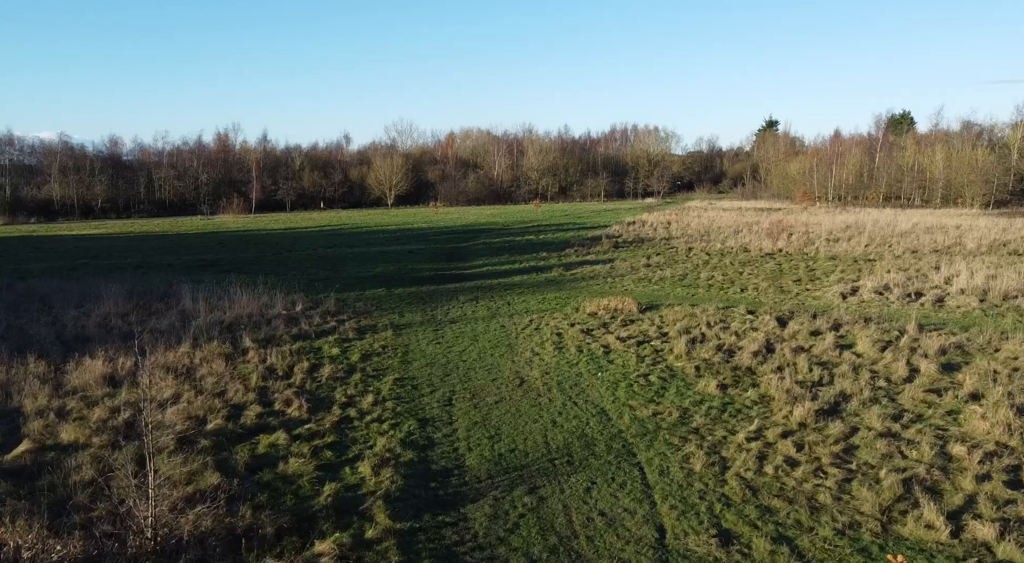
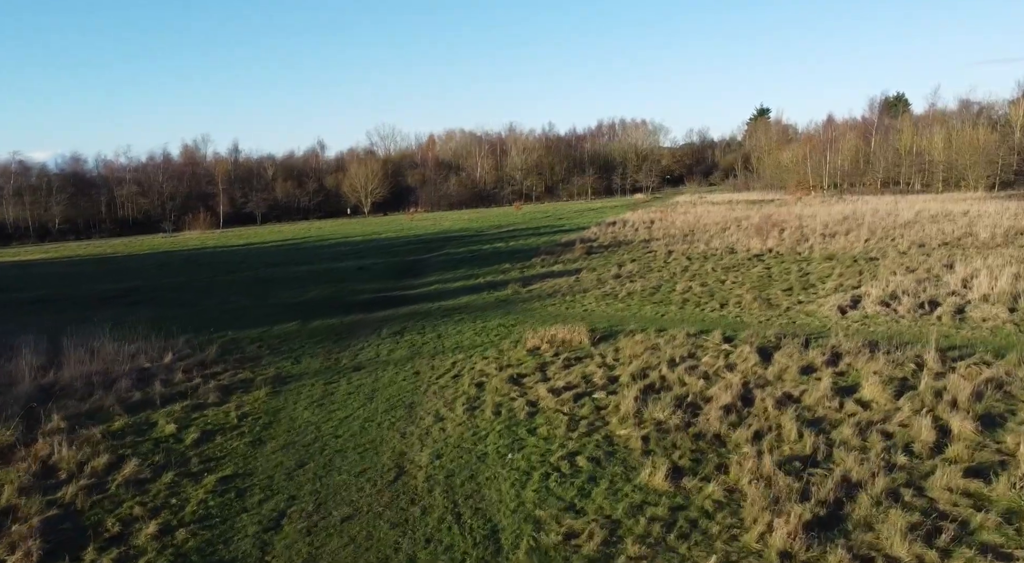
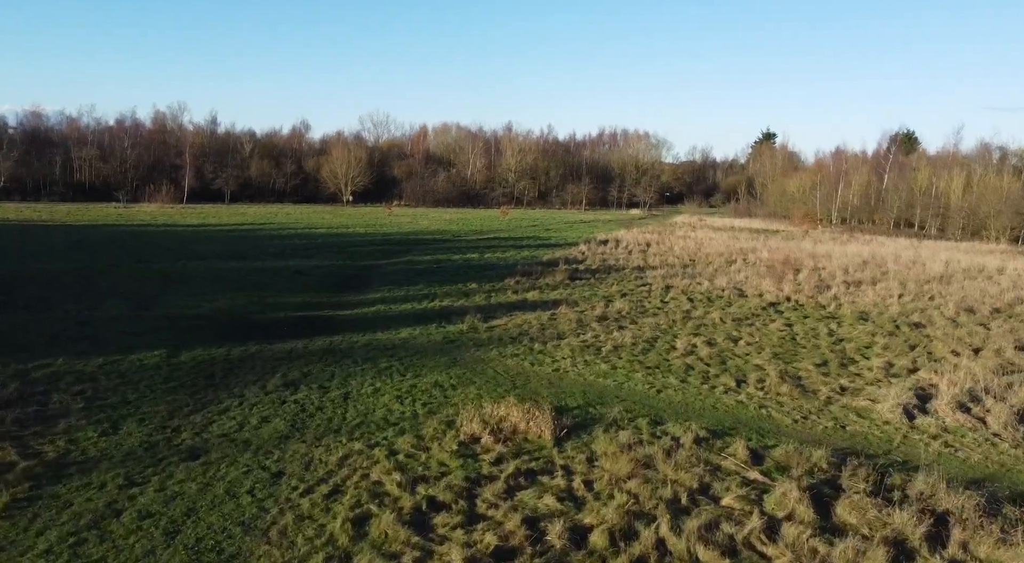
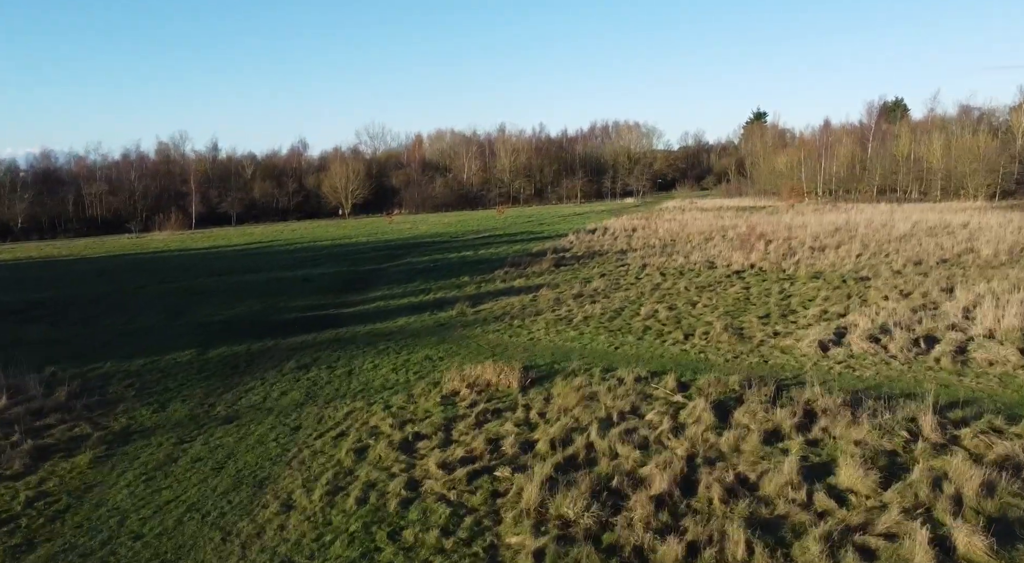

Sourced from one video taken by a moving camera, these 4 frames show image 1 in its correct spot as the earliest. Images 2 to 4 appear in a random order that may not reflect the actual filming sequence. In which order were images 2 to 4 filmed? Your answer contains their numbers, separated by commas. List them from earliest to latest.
2, 4, 3
